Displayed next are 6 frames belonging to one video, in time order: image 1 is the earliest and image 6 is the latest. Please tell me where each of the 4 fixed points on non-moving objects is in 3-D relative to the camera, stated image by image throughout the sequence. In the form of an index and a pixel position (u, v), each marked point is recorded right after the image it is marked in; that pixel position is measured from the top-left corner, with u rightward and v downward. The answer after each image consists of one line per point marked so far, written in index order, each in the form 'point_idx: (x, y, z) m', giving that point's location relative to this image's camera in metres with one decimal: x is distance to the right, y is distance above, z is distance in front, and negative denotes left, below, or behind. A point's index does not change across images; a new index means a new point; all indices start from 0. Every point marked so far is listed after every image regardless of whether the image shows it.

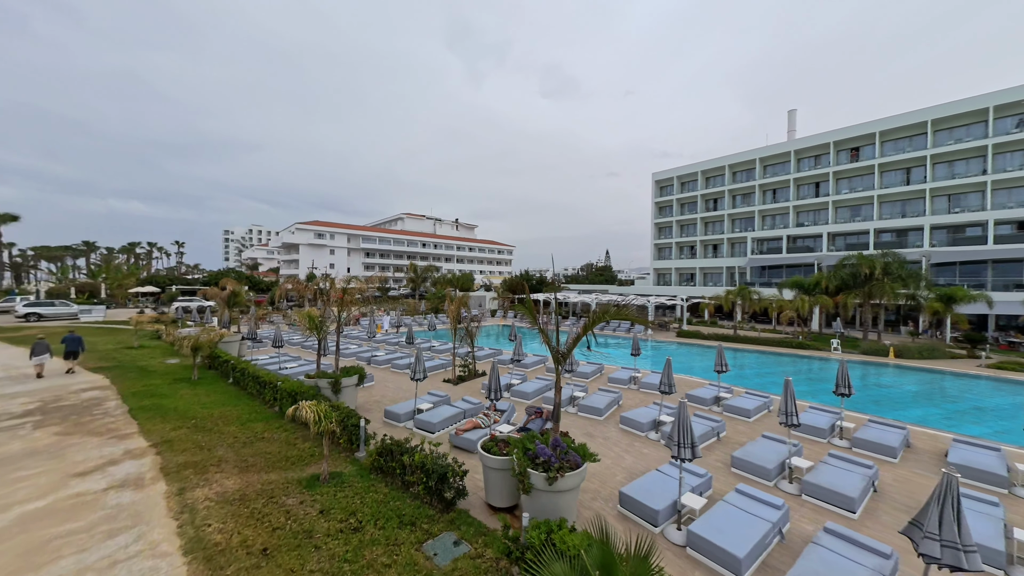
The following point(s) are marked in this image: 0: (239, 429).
0: (-6.3, -3.3, +8.3) m
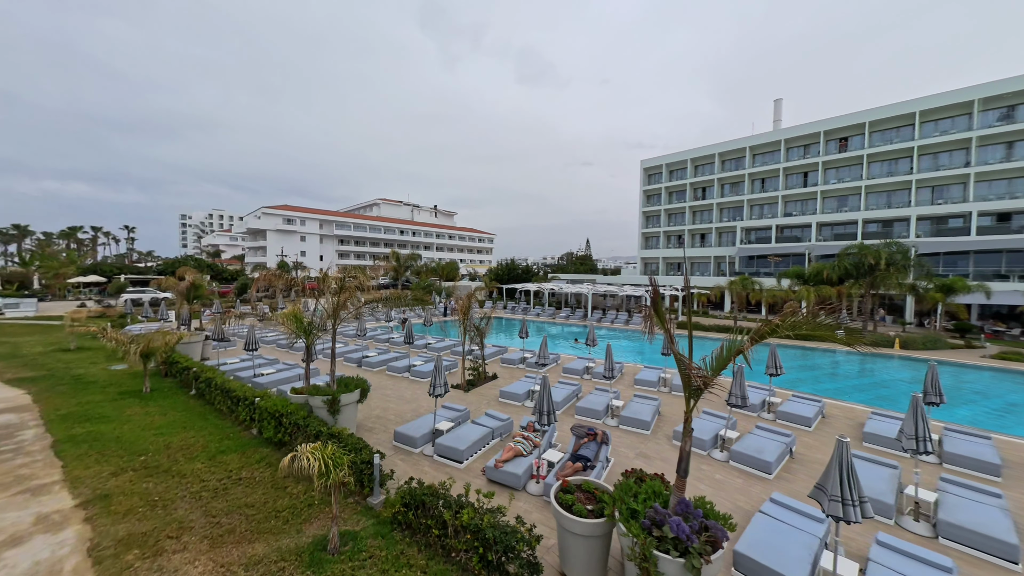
0: (-5.4, -3.2, +6.3) m
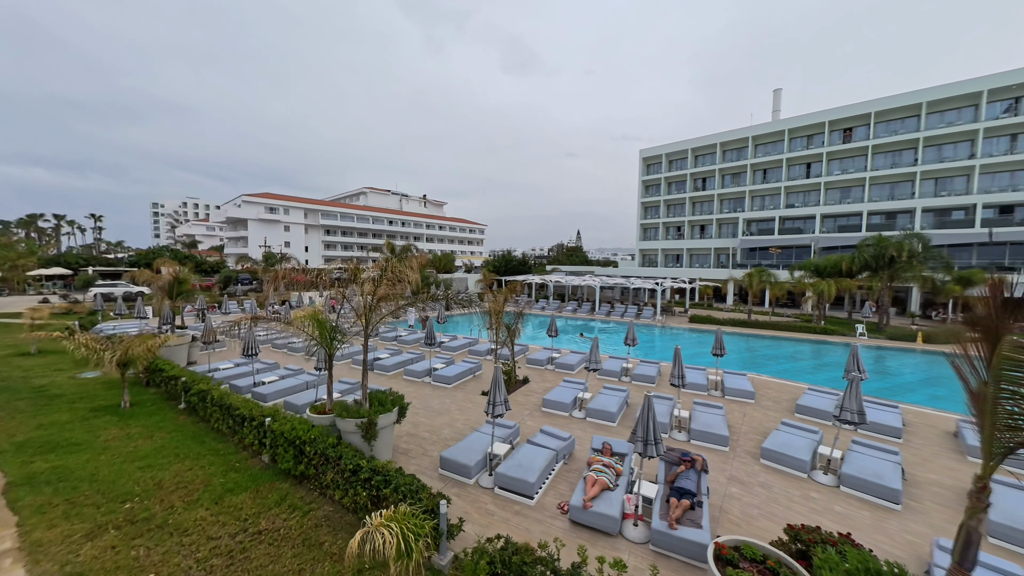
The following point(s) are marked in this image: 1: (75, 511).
0: (-4.1, -3.2, +4.9) m
1: (-5.9, -3.0, +4.9) m
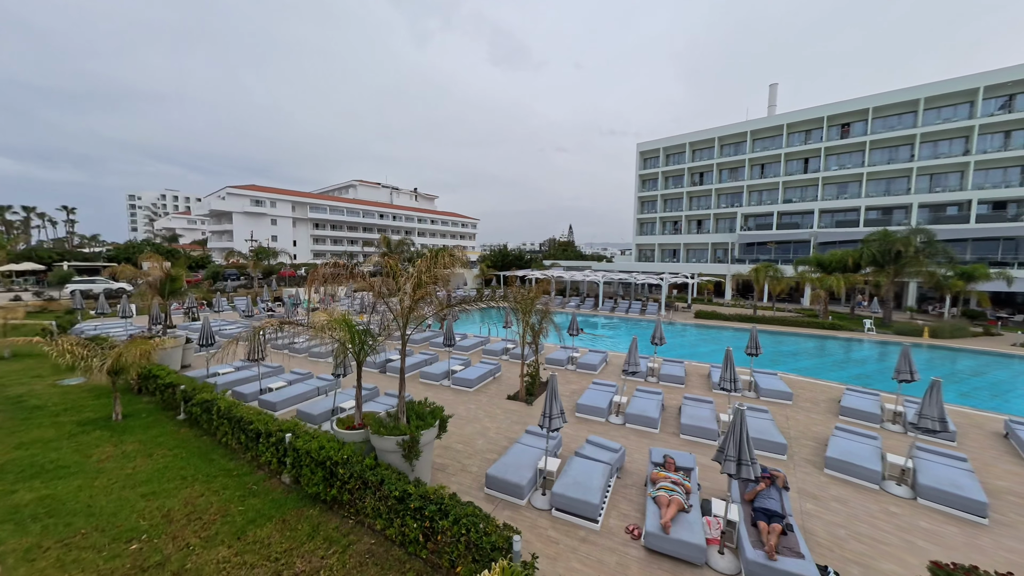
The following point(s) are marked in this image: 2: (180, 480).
0: (-3.2, -3.2, +4.2) m
1: (-5.0, -3.0, +4.1) m
2: (-5.2, -3.0, +5.7) m
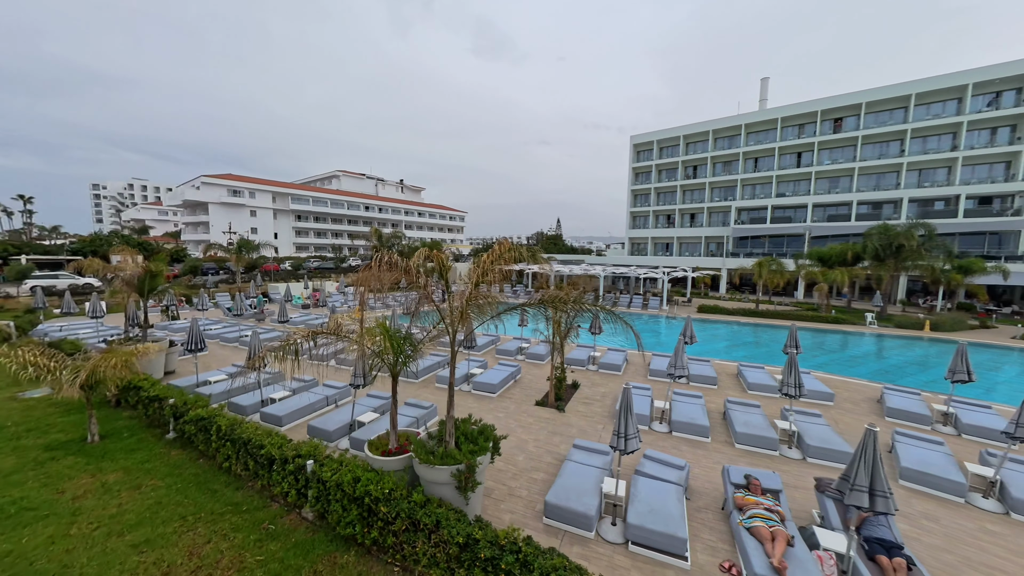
0: (-2.2, -3.2, +3.3) m
1: (-4.0, -3.1, +3.1) m
2: (-4.3, -3.0, +4.7) m
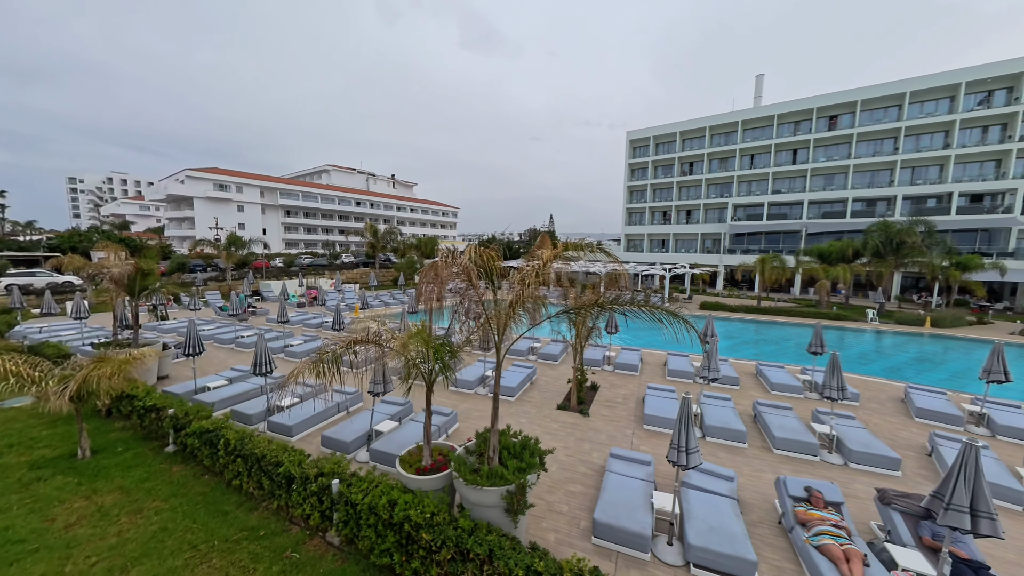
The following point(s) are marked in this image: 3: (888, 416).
0: (-1.6, -3.2, +2.8) m
1: (-3.4, -3.1, +2.6) m
2: (-3.7, -3.0, +4.2) m
3: (+8.8, -3.0, +8.4) m
